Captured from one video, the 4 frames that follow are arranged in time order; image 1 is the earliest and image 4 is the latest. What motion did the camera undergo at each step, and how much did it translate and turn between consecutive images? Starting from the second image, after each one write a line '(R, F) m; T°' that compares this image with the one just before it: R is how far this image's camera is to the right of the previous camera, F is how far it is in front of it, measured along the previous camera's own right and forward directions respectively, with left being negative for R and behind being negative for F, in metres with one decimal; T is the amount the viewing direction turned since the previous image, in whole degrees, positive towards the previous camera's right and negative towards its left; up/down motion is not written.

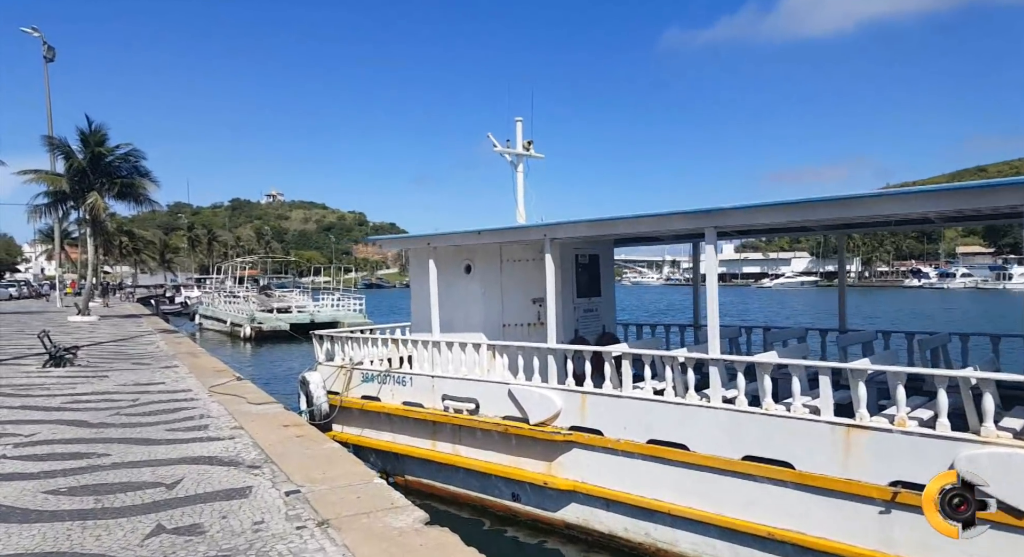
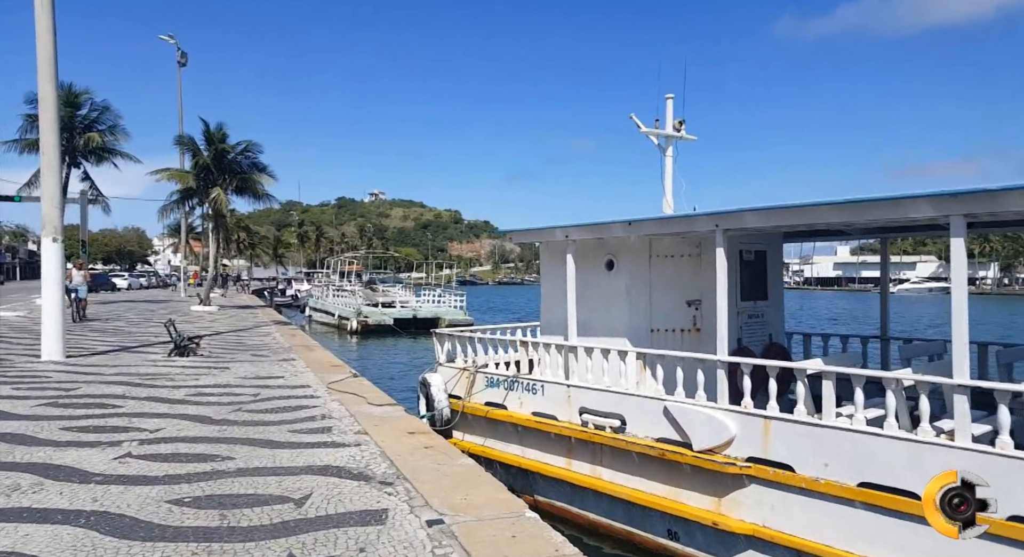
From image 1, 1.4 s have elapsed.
(-0.6, +0.9) m; -7°
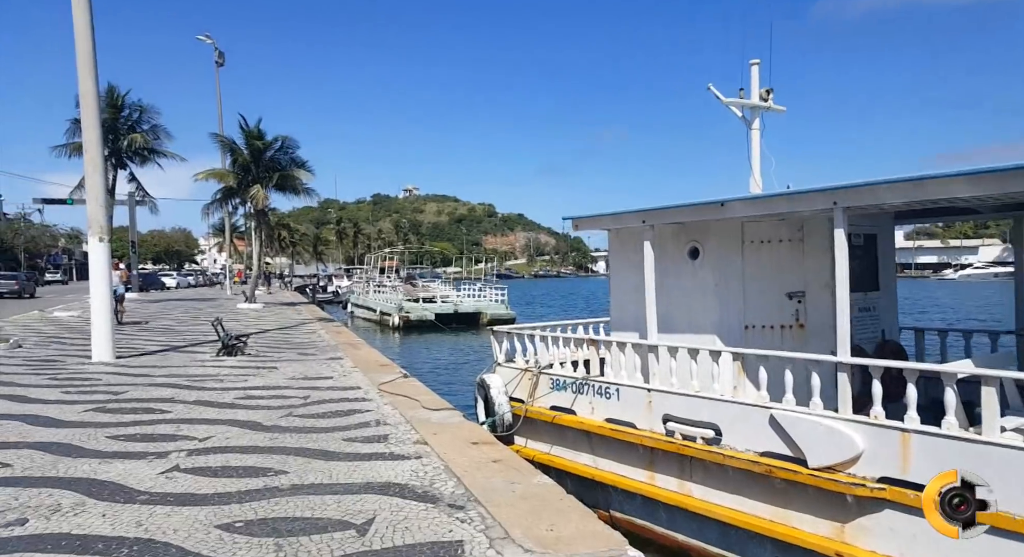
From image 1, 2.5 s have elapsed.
(-0.4, +0.7) m; -3°
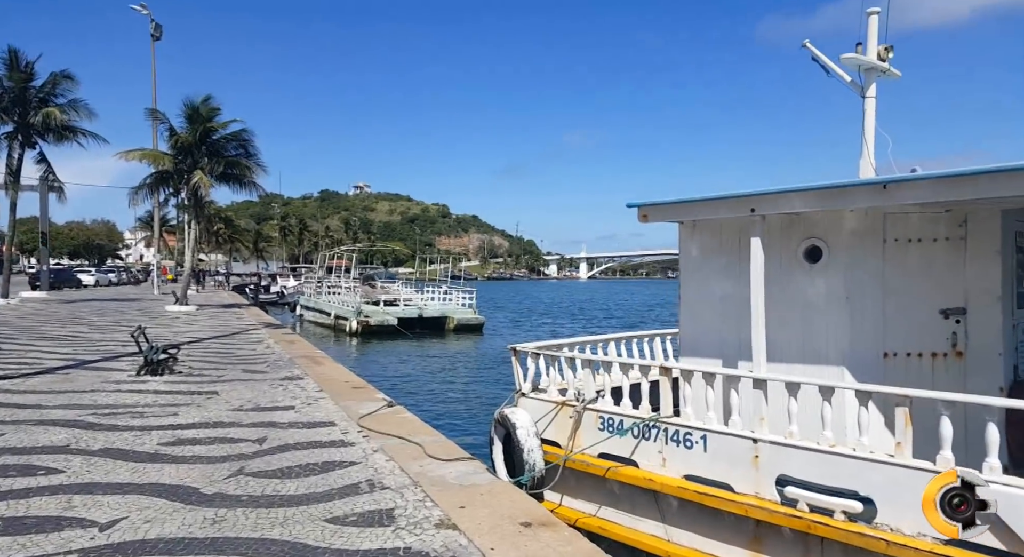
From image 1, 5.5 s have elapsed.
(-0.8, +2.5) m; +4°
